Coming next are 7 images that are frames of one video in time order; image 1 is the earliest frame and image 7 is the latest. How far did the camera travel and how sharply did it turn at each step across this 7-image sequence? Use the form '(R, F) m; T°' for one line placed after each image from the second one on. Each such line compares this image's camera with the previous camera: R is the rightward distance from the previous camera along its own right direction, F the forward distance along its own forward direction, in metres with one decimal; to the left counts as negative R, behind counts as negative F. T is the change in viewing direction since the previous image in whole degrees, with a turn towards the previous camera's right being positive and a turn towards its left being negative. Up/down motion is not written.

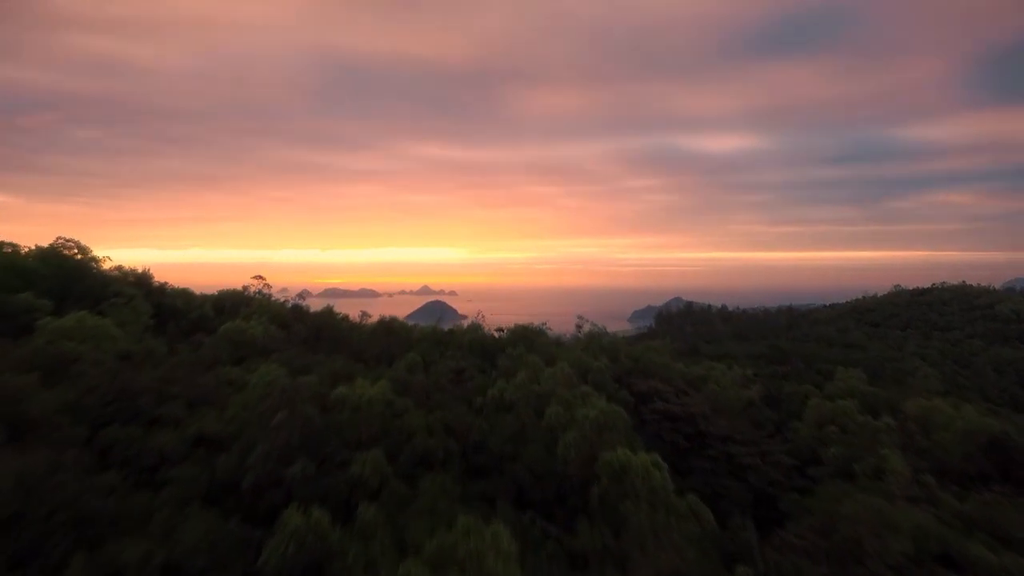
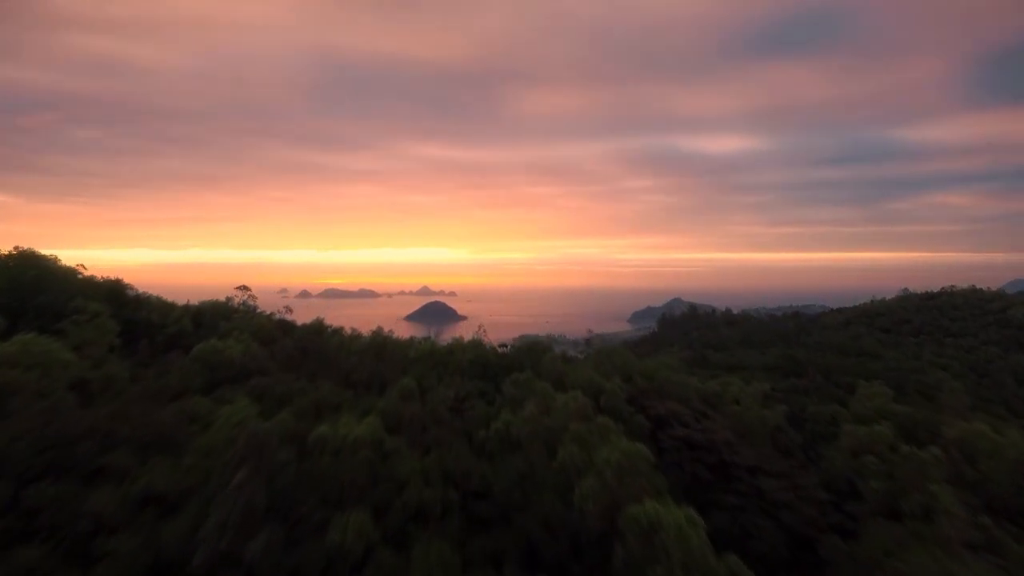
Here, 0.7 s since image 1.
(-0.1, +0.8) m; 0°
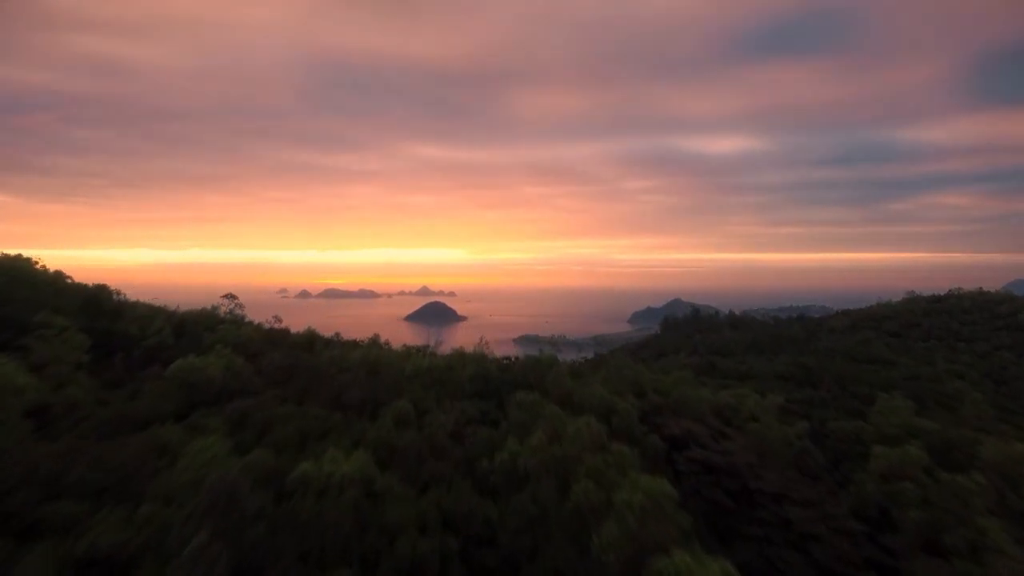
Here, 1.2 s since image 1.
(-0.1, +0.6) m; 0°
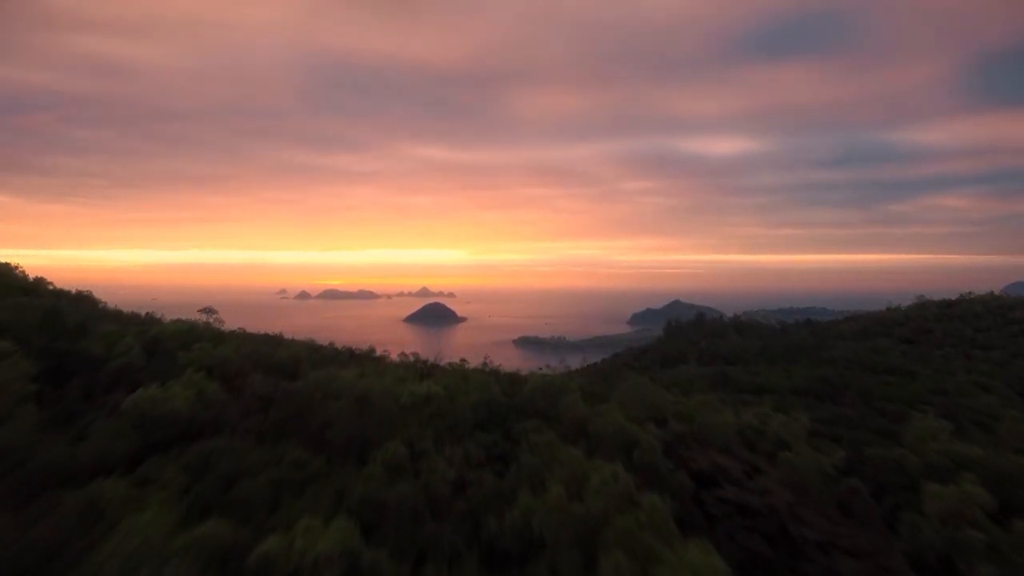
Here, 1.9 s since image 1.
(-0.1, +0.9) m; 0°
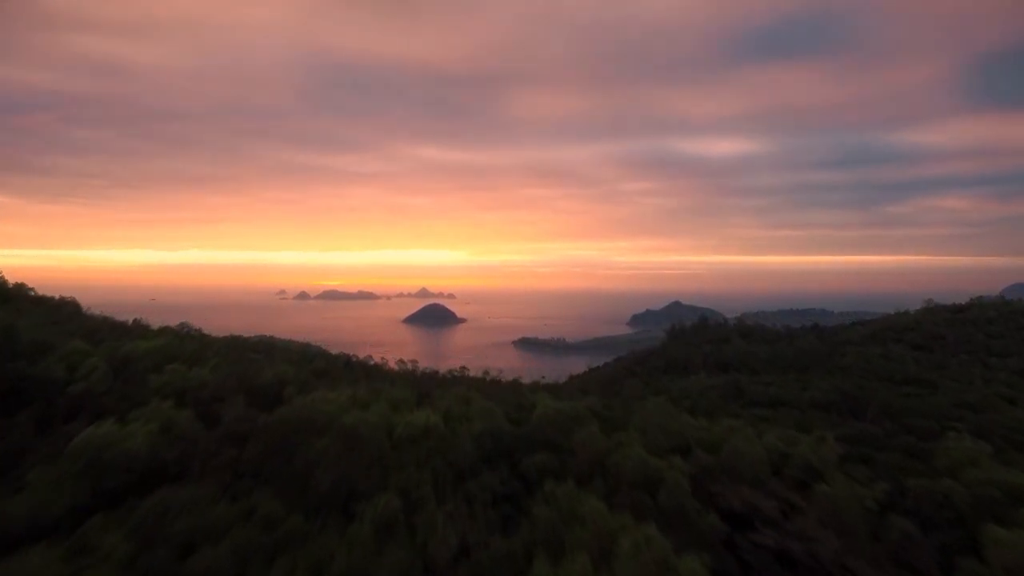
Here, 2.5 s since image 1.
(-0.1, +0.8) m; 0°
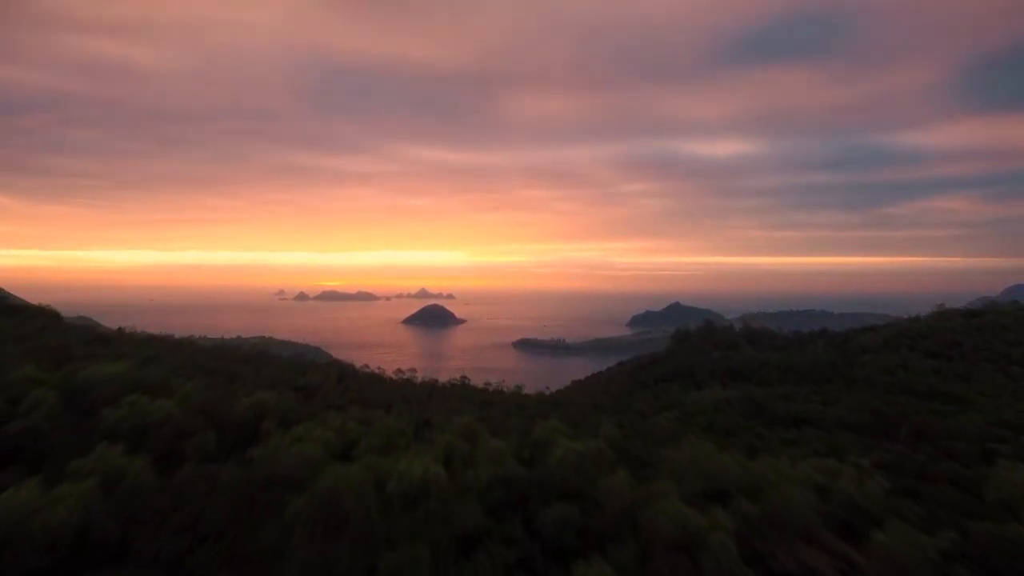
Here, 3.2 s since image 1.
(-0.1, +1.0) m; 0°
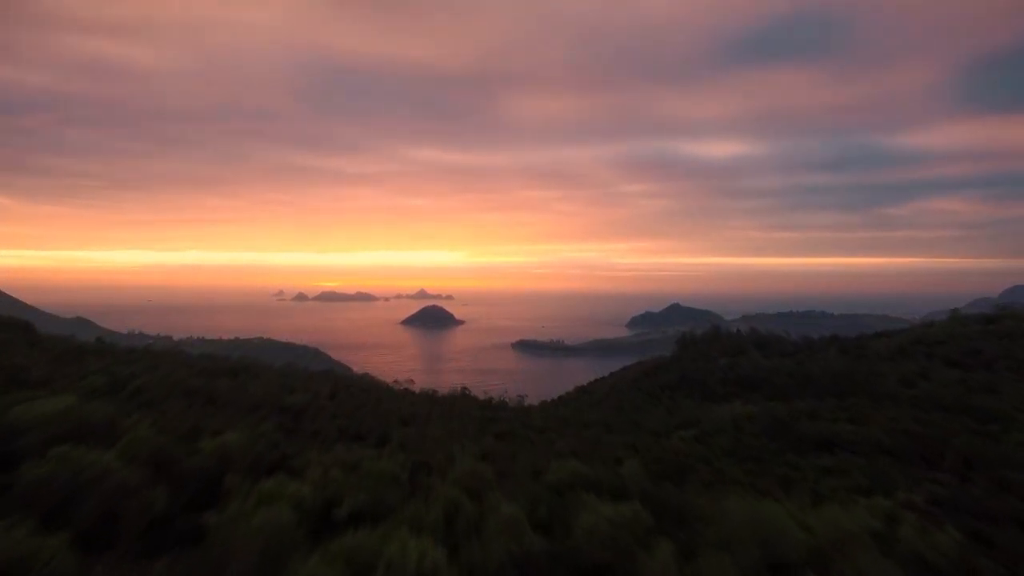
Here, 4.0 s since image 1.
(-0.1, +1.2) m; 0°
